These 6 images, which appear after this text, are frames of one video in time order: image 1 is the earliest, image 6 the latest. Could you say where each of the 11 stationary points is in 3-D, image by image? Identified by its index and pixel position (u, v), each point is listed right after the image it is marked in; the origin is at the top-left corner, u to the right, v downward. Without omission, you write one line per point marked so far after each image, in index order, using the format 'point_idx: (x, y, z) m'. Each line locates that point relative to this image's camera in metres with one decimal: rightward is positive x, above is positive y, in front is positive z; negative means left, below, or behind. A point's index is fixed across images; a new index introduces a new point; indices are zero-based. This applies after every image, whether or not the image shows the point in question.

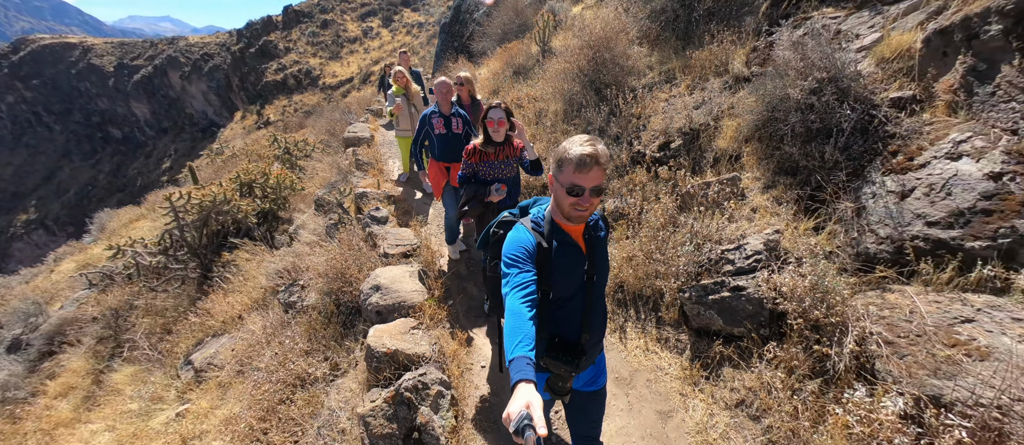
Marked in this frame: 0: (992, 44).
0: (+3.2, +1.2, +2.5) m
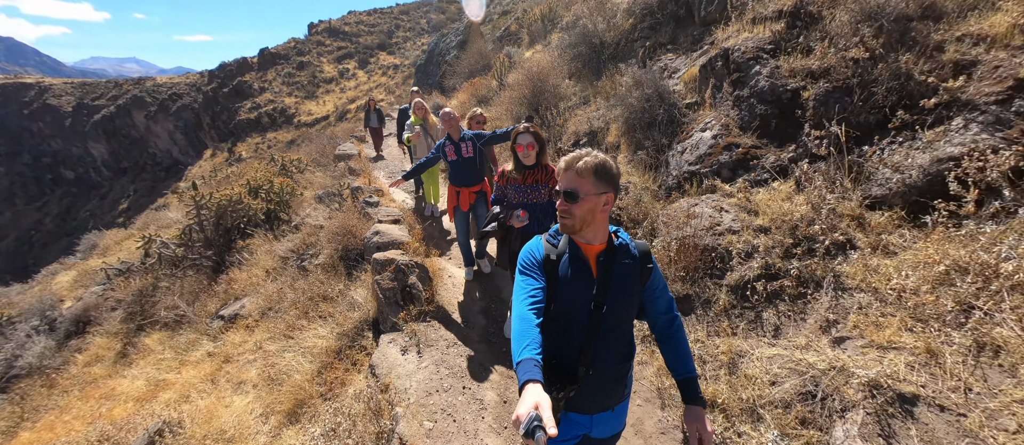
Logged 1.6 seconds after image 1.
0: (+2.6, +1.9, +4.5) m
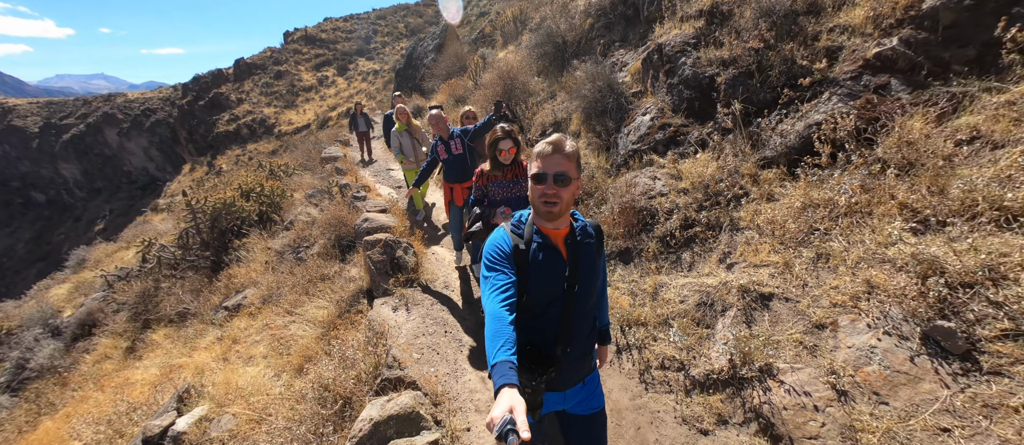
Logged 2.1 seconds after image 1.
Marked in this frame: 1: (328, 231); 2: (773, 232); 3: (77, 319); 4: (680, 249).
0: (+2.1, +2.3, +5.3) m
1: (-3.2, -0.1, +6.5) m
2: (+2.2, -0.1, +3.1) m
3: (-9.6, -2.1, +8.1) m
4: (+1.7, -0.3, +3.6) m
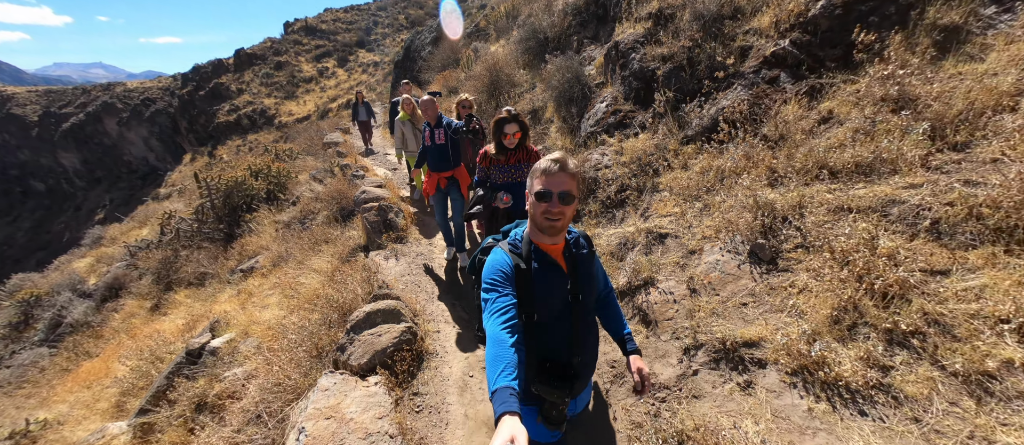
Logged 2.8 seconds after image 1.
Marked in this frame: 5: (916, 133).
0: (+1.7, +2.8, +6.1) m
1: (-3.6, +0.4, +7.3) m
2: (+1.8, +0.3, +4.0) m
3: (-10.0, -1.5, +9.0) m
4: (+1.3, +0.2, +4.5) m
5: (+3.3, +0.7, +3.0) m
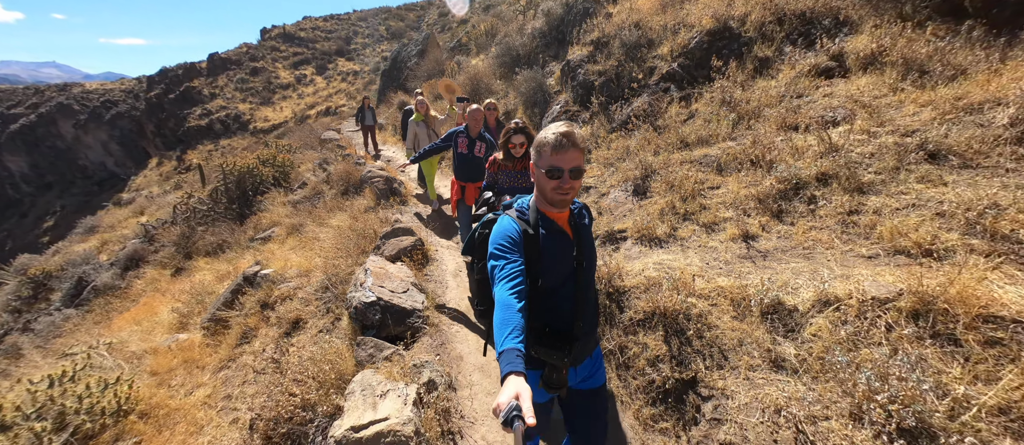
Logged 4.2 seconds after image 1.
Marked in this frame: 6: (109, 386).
0: (+1.2, +3.3, +8.1) m
1: (-4.2, +1.0, +8.9) m
2: (+1.5, +1.0, +5.9) m
3: (-10.7, -0.9, +10.1) m
4: (+0.9, +0.8, +6.4) m
5: (+2.9, +1.4, +5.0) m
6: (-4.8, -1.9, +4.4) m
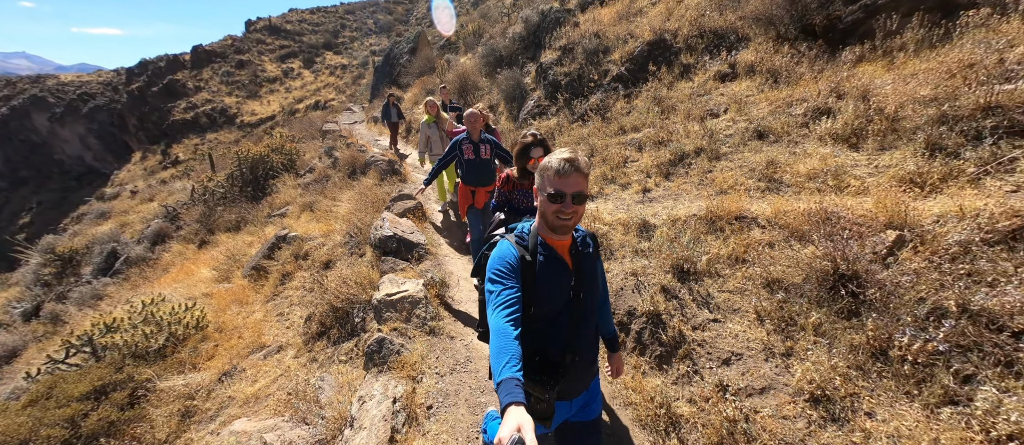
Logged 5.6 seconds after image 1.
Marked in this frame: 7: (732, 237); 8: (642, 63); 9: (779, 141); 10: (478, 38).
0: (+0.8, +3.9, +9.6) m
1: (-4.7, +1.6, +10.3) m
2: (+1.0, +1.6, +7.5) m
3: (-11.2, -0.3, +11.4) m
4: (+0.4, +1.4, +7.9) m
5: (+2.5, +2.0, +6.6) m
6: (-5.1, -1.4, +5.8) m
7: (+2.0, -0.1, +3.4) m
8: (+2.8, +3.4, +7.8) m
9: (+3.3, +1.0, +4.5) m
10: (-1.6, +8.8, +17.4) m
